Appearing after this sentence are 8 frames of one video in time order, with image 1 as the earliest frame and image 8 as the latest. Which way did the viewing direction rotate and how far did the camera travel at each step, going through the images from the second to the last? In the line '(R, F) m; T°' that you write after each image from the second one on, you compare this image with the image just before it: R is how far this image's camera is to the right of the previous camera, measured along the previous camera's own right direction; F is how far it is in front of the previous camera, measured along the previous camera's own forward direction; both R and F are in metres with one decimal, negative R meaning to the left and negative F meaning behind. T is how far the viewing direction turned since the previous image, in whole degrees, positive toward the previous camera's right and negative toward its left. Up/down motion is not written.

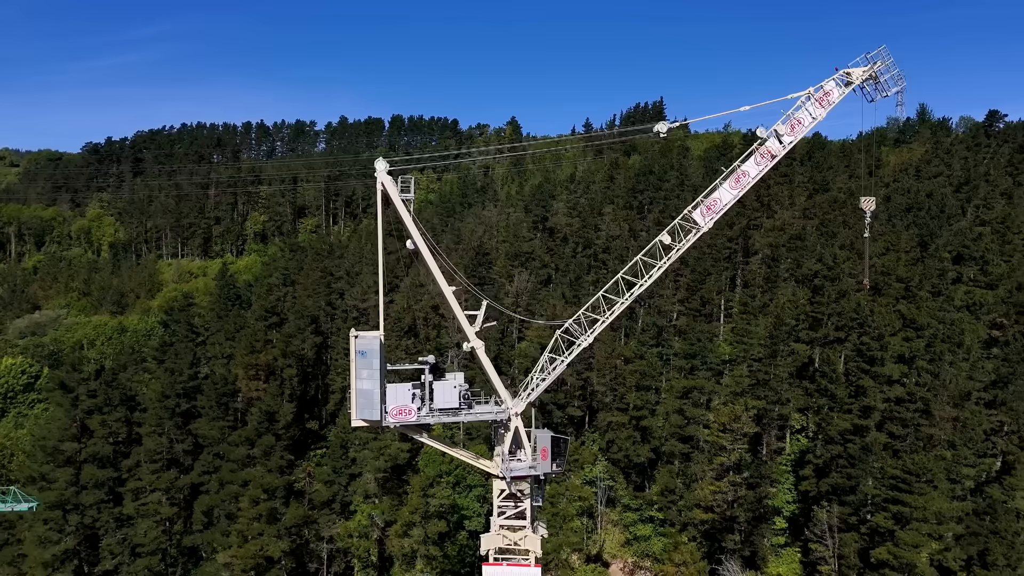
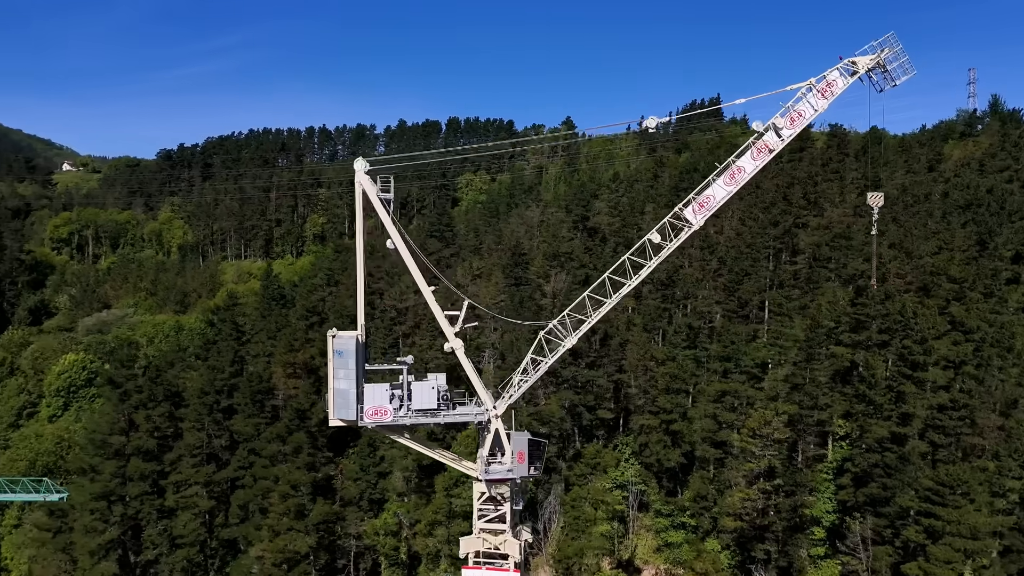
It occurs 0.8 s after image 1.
(+2.0, +0.4) m; -5°
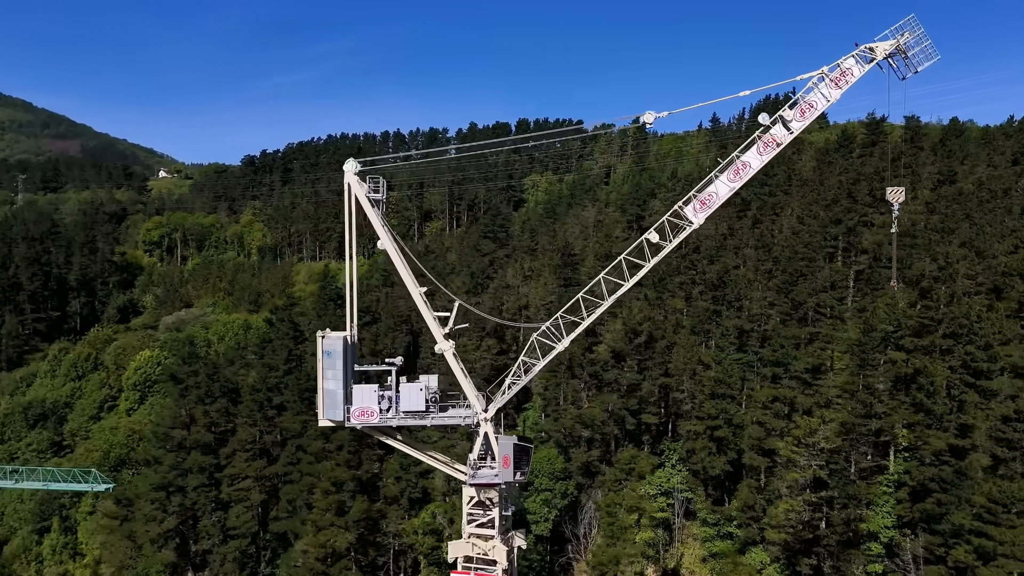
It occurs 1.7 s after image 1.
(+2.1, +0.5) m; -6°
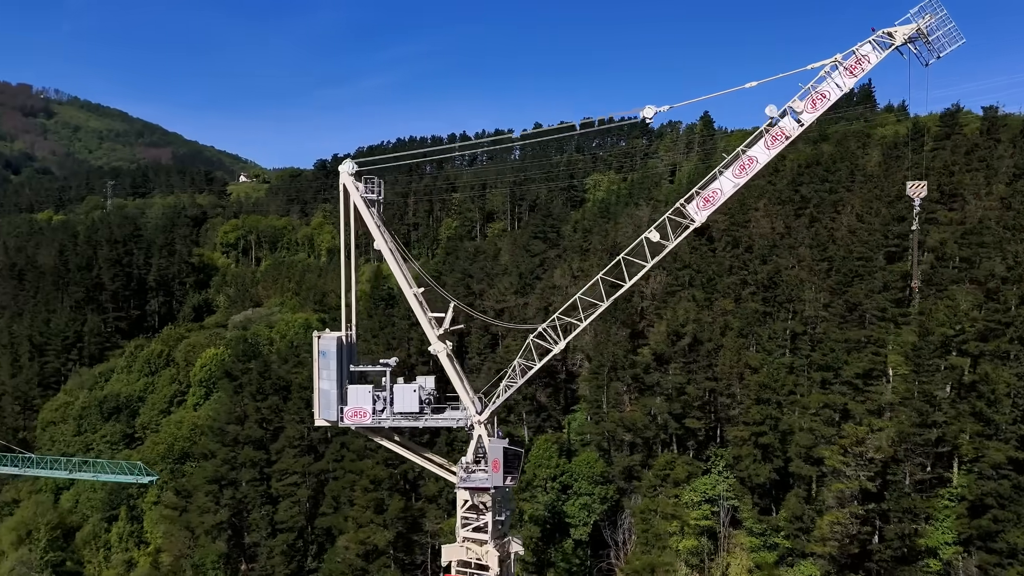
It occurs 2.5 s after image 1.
(+1.8, +0.4) m; -6°
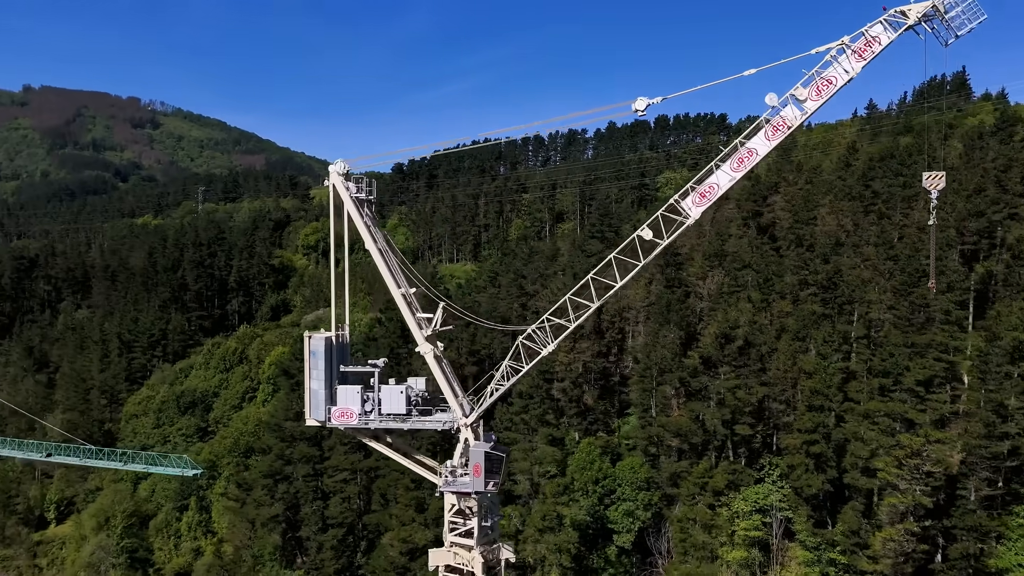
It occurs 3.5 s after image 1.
(+2.2, +0.6) m; -6°
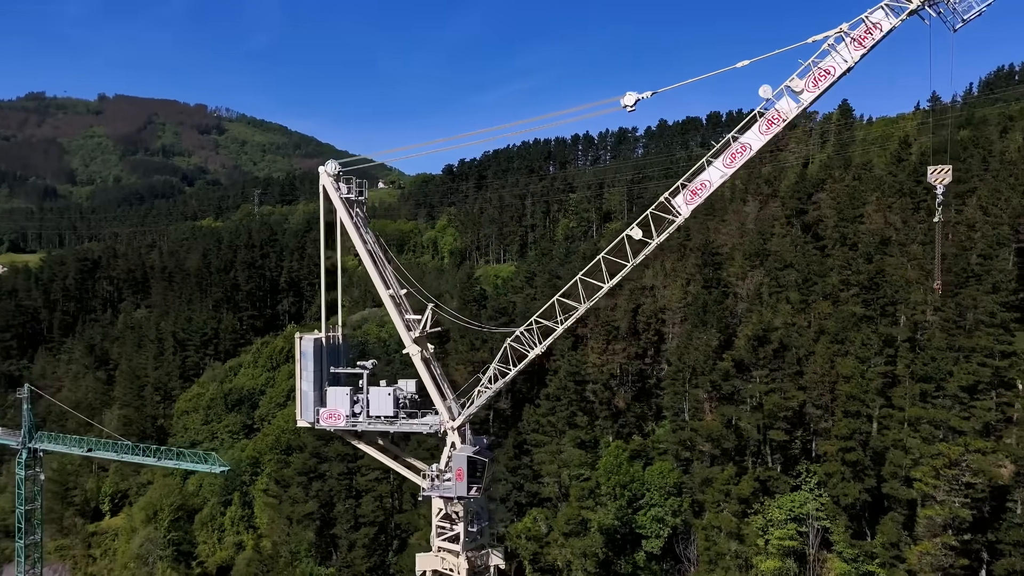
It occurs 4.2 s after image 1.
(+1.5, +0.4) m; -4°
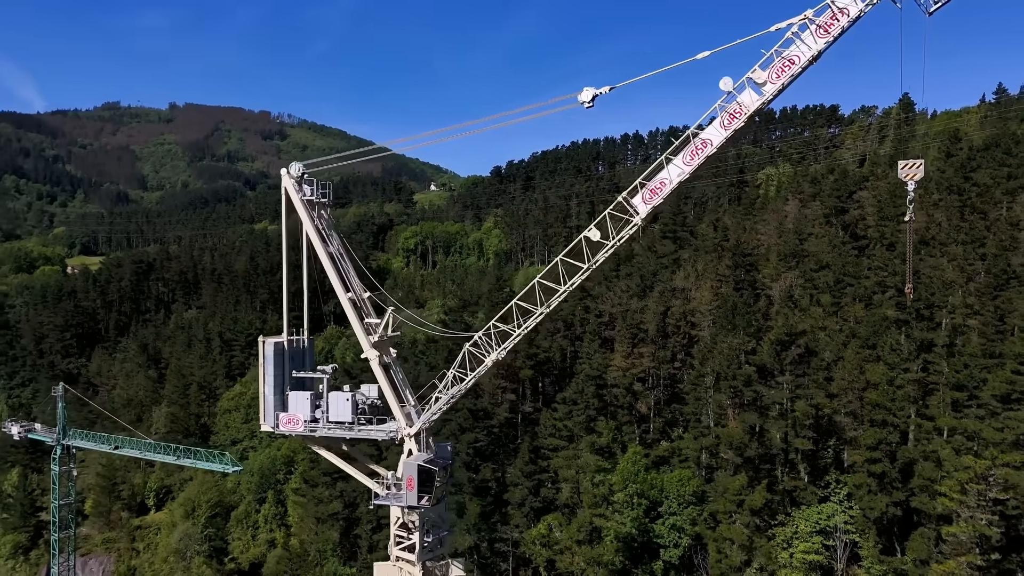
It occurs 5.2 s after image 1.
(+2.2, +0.6) m; -4°
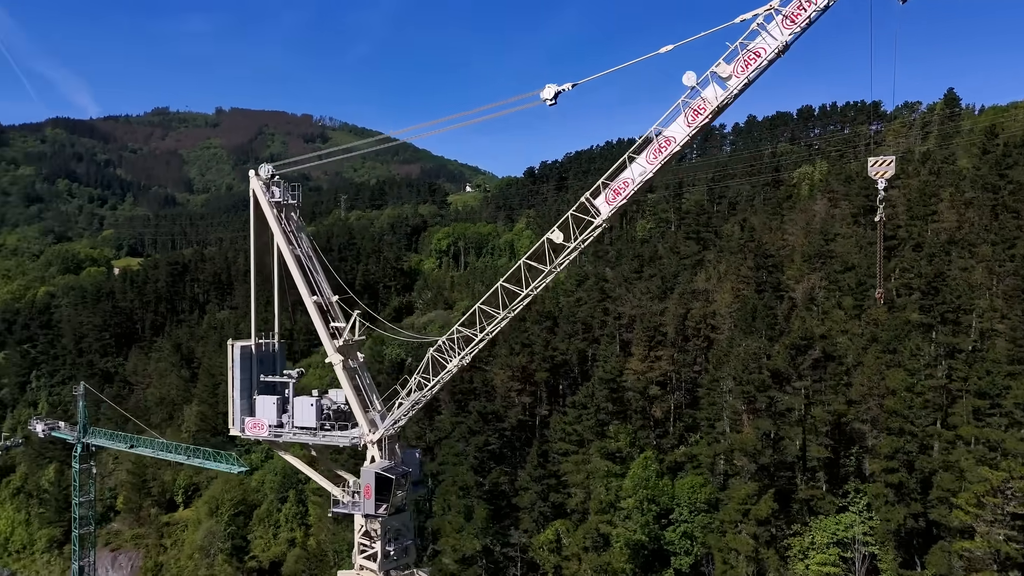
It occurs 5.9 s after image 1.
(+1.6, +0.5) m; -3°
